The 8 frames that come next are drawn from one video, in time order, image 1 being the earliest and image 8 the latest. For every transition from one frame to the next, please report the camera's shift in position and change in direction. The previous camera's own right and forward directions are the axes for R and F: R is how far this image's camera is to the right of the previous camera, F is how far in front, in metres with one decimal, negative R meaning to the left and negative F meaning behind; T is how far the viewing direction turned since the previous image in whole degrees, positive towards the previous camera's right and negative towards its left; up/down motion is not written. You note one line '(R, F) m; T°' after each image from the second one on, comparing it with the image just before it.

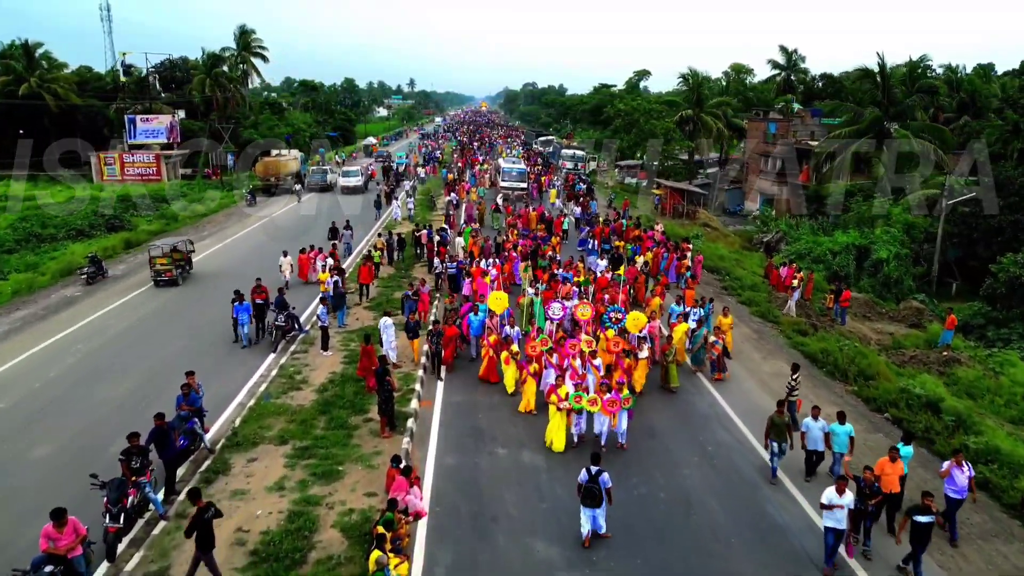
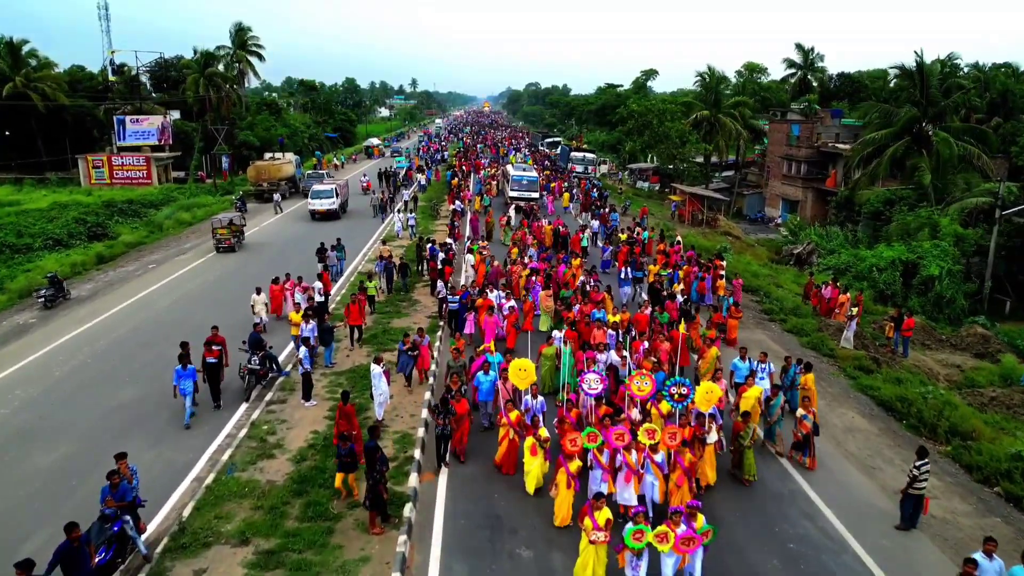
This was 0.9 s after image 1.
(-0.3, +2.8) m; 0°
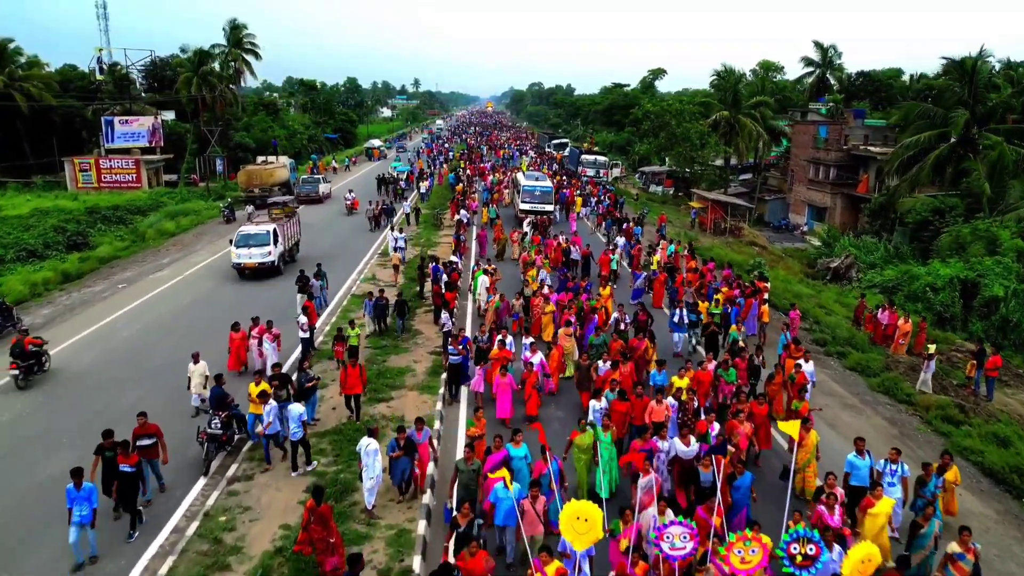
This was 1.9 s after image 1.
(-0.3, +2.8) m; 0°
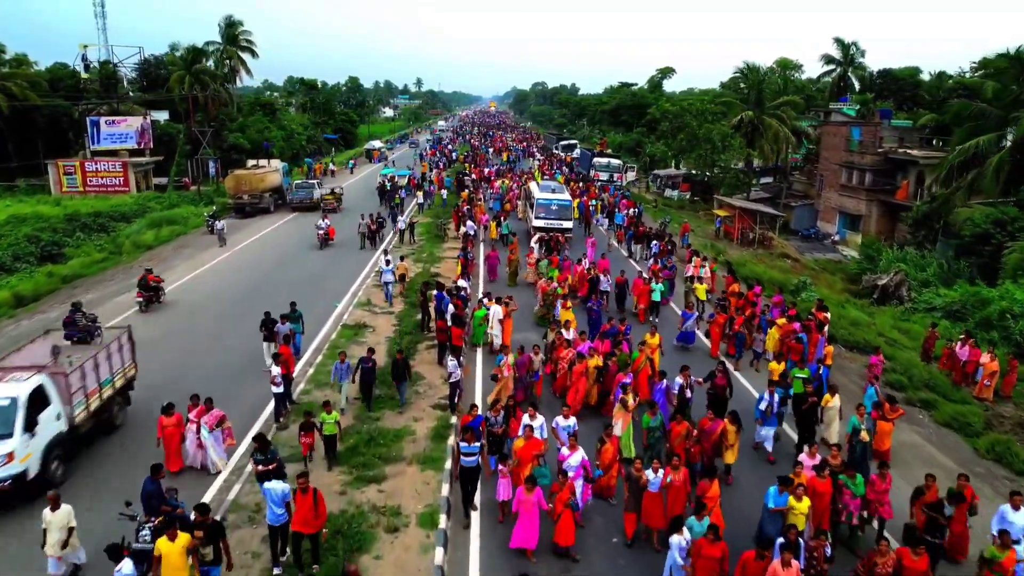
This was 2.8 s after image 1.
(-0.3, +3.0) m; 0°
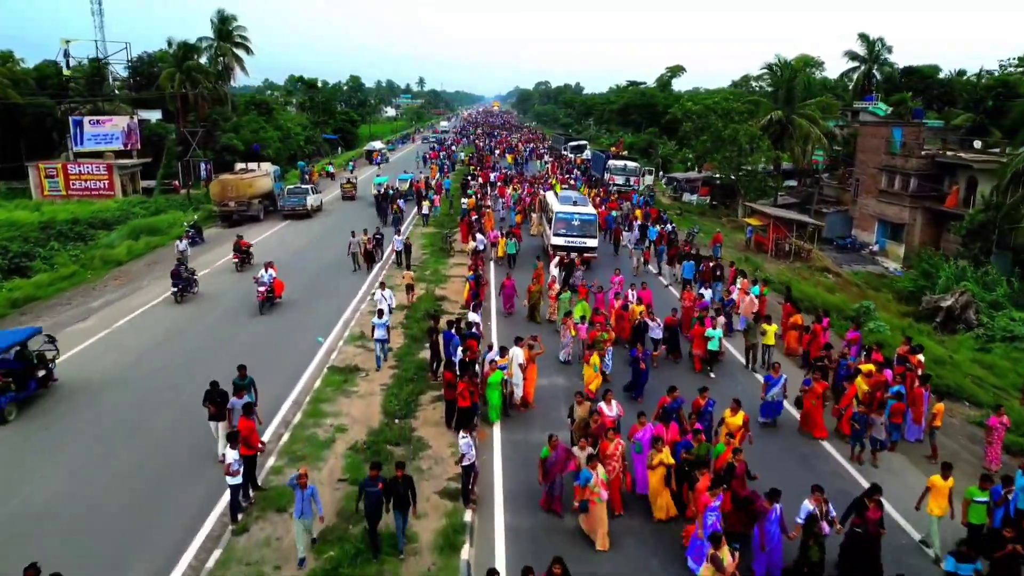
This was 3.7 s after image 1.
(-0.4, +3.2) m; 0°
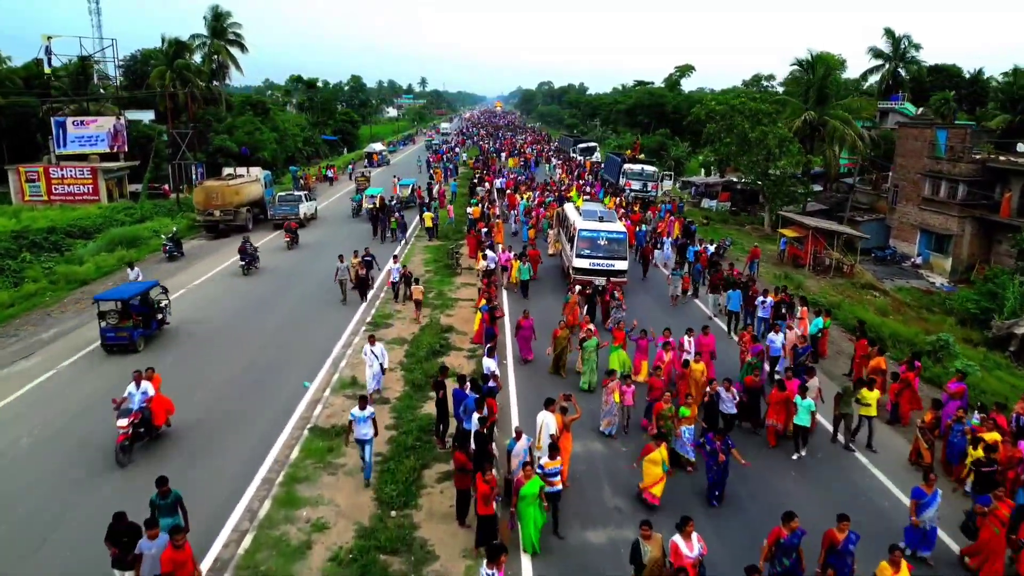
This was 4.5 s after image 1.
(-0.4, +2.9) m; 0°
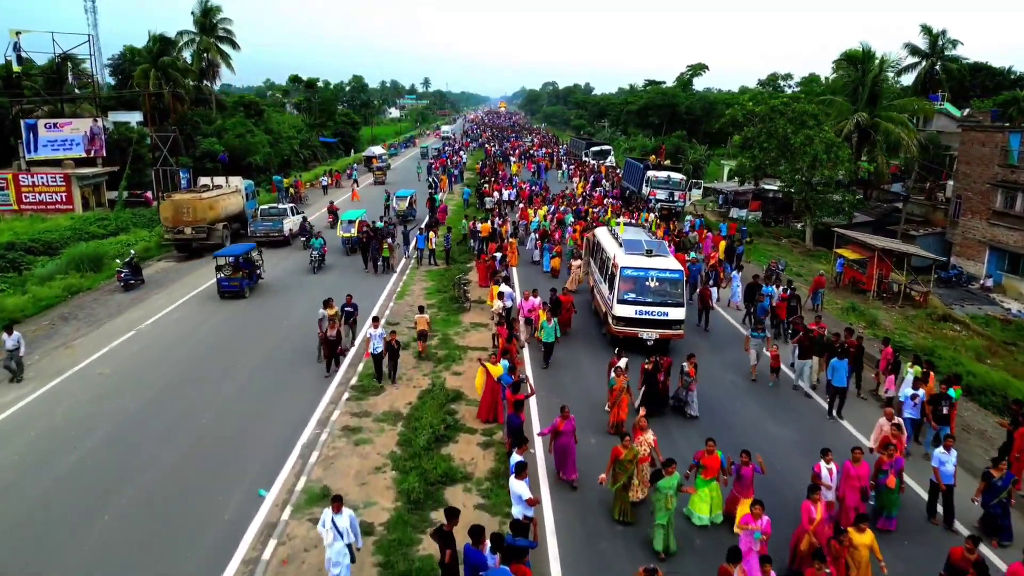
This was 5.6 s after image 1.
(-0.4, +4.1) m; 0°
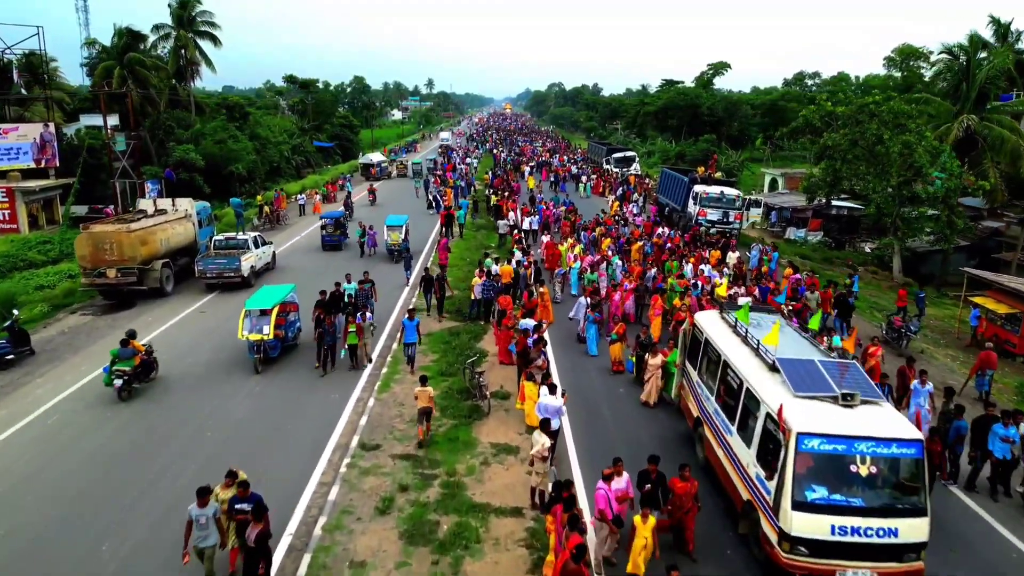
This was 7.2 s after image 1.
(-0.6, +6.5) m; 0°
